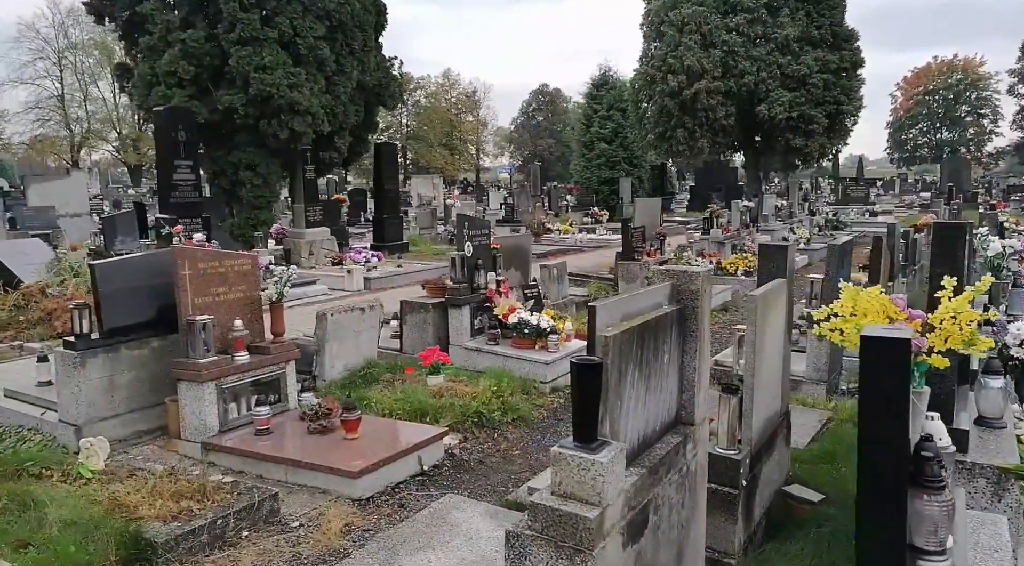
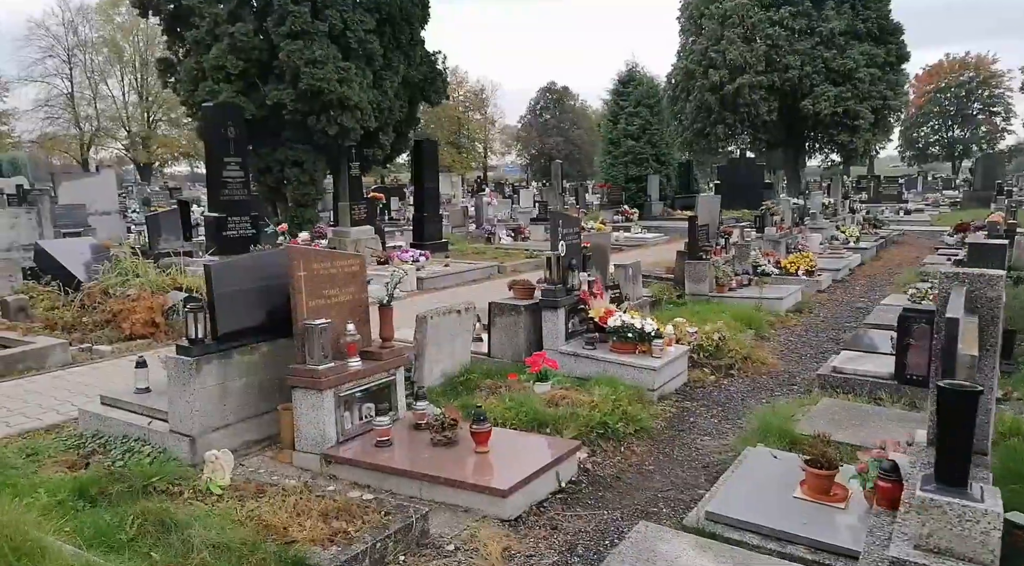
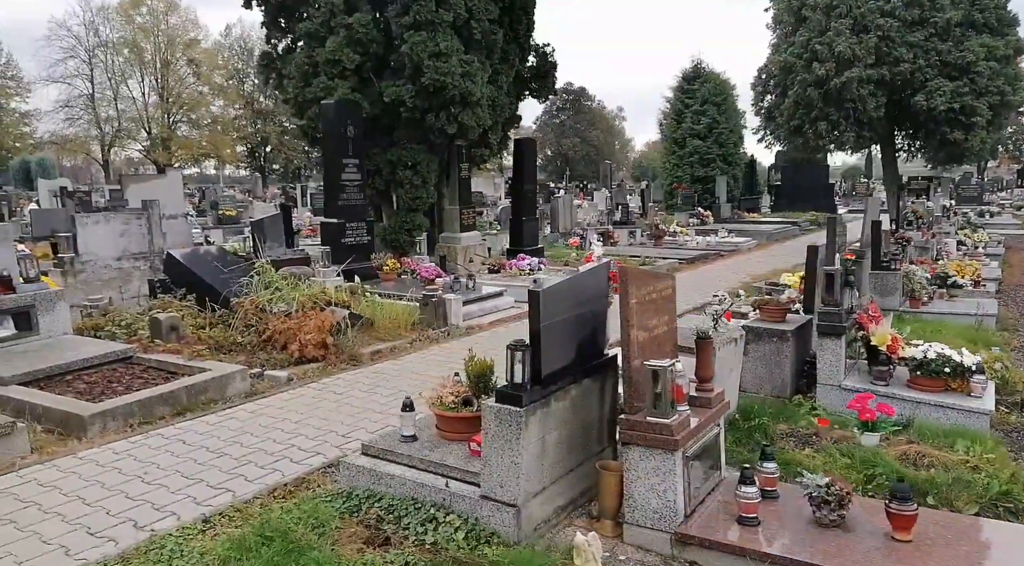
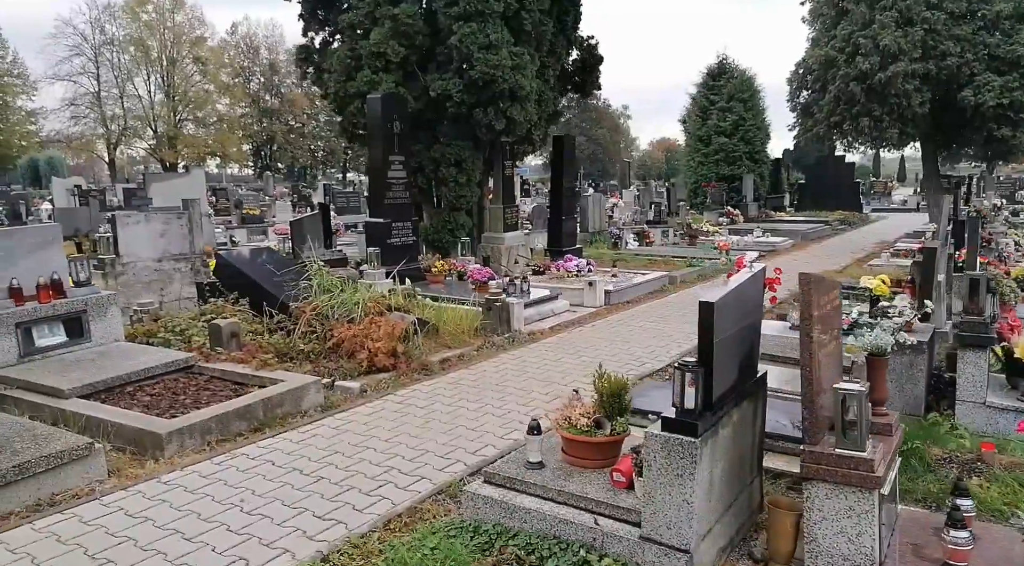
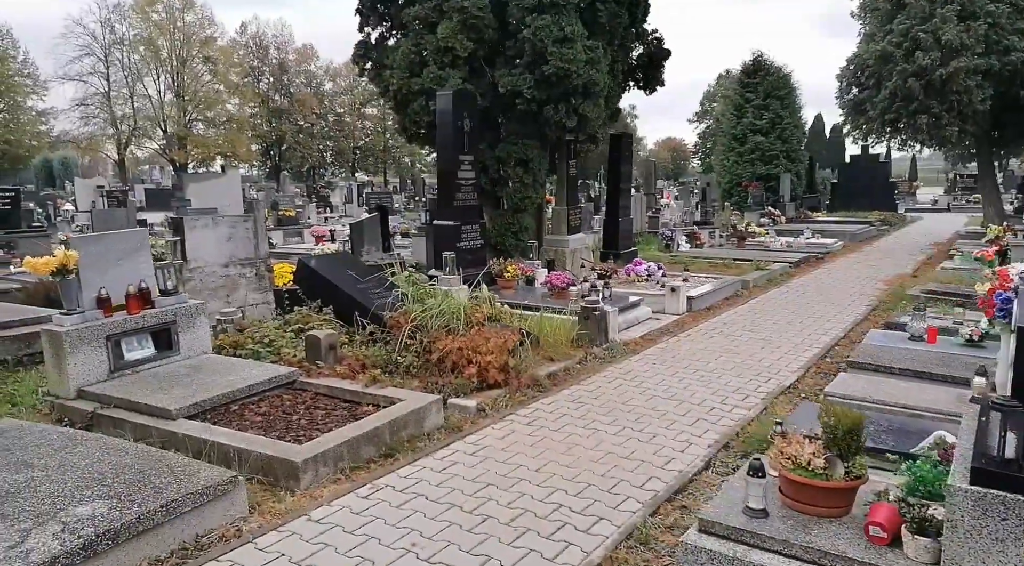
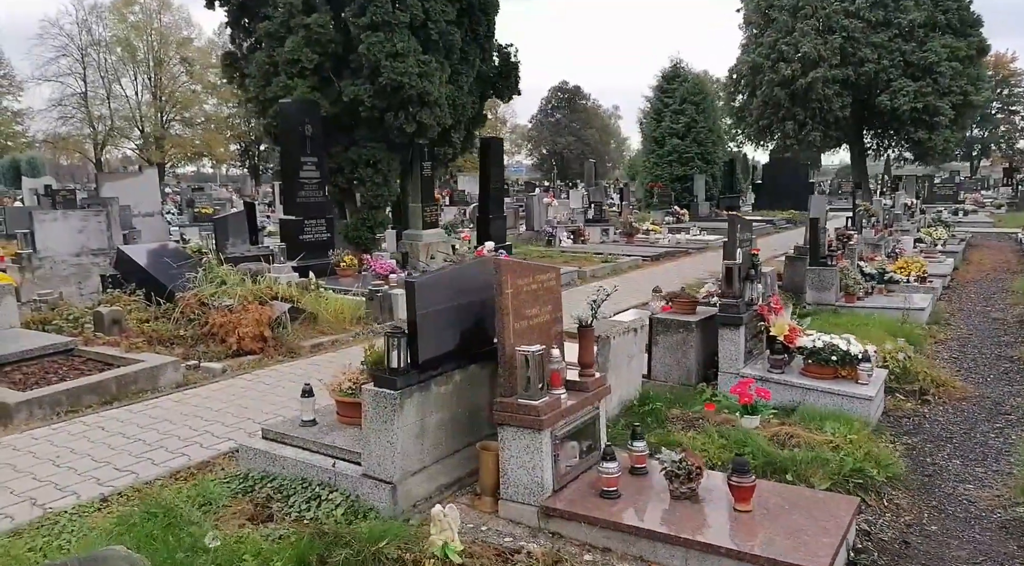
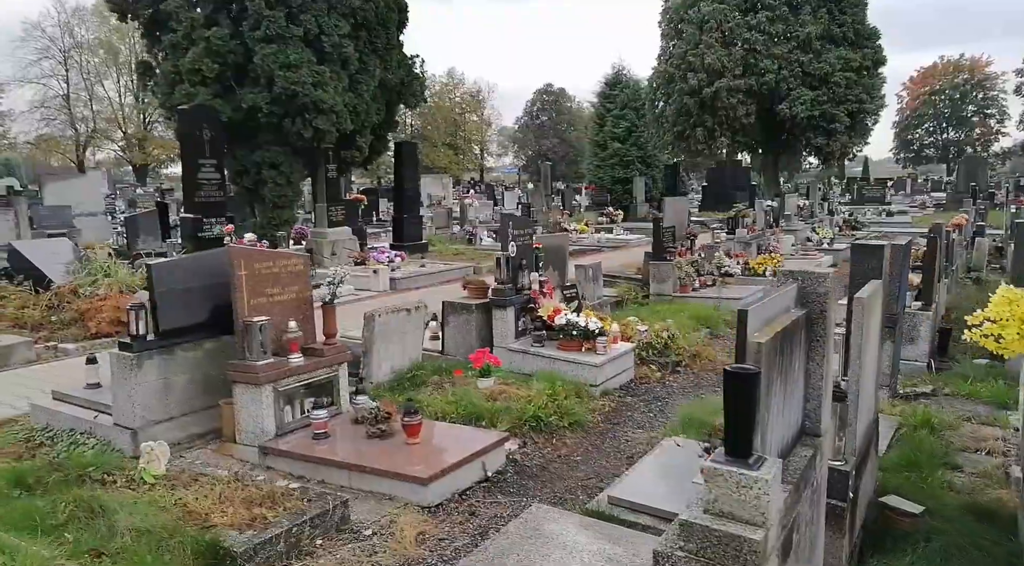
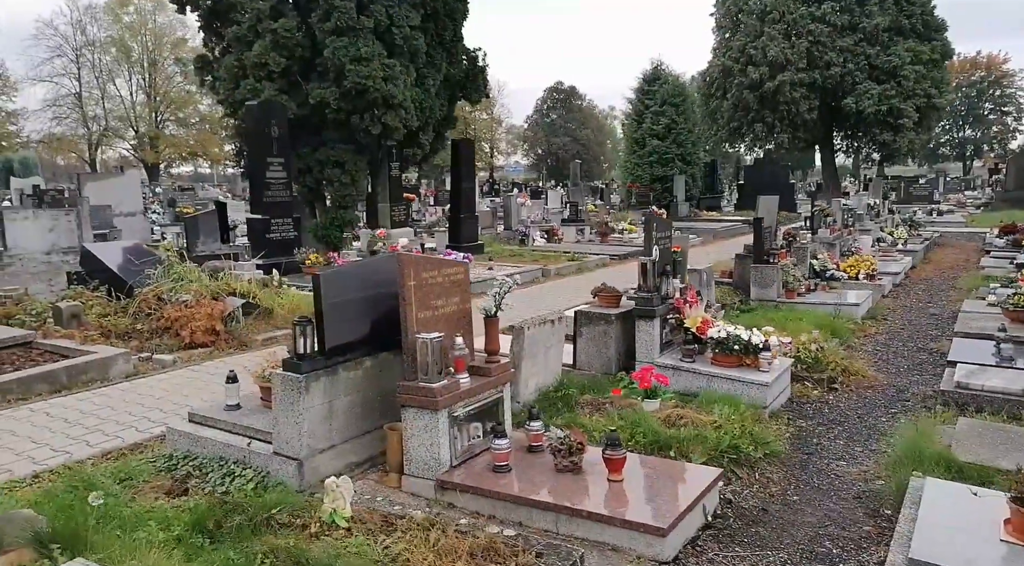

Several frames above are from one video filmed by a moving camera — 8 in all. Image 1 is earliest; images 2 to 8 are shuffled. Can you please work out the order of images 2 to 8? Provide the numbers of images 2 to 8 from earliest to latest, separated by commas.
7, 2, 8, 6, 3, 4, 5
